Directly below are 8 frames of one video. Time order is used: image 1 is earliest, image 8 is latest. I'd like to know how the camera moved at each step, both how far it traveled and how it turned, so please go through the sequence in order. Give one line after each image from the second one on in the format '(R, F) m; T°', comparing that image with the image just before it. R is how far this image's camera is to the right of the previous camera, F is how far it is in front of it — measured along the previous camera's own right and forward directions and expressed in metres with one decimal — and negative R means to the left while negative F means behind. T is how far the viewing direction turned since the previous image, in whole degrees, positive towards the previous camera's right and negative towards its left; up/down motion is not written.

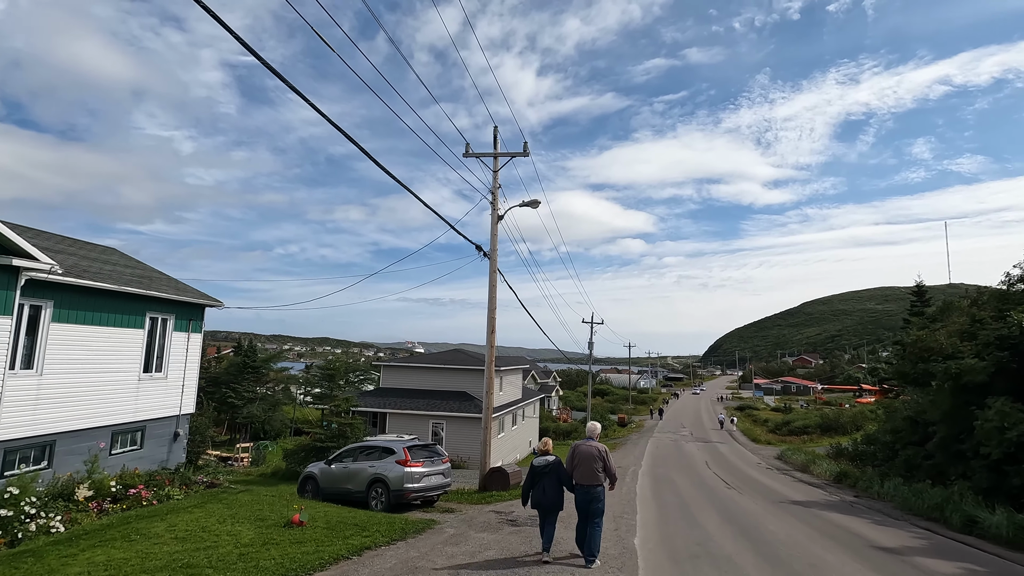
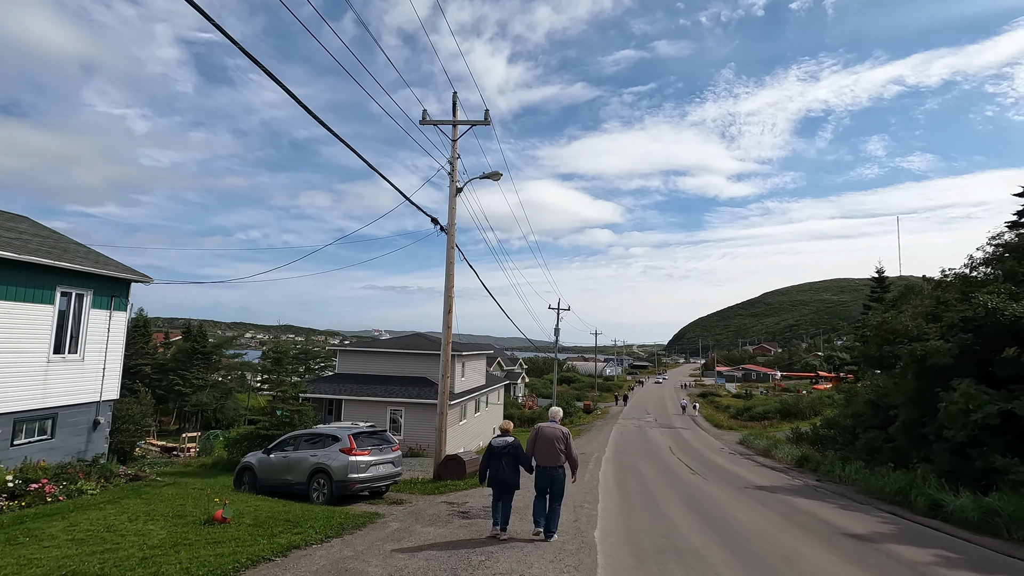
(+0.2, +0.8) m; +3°
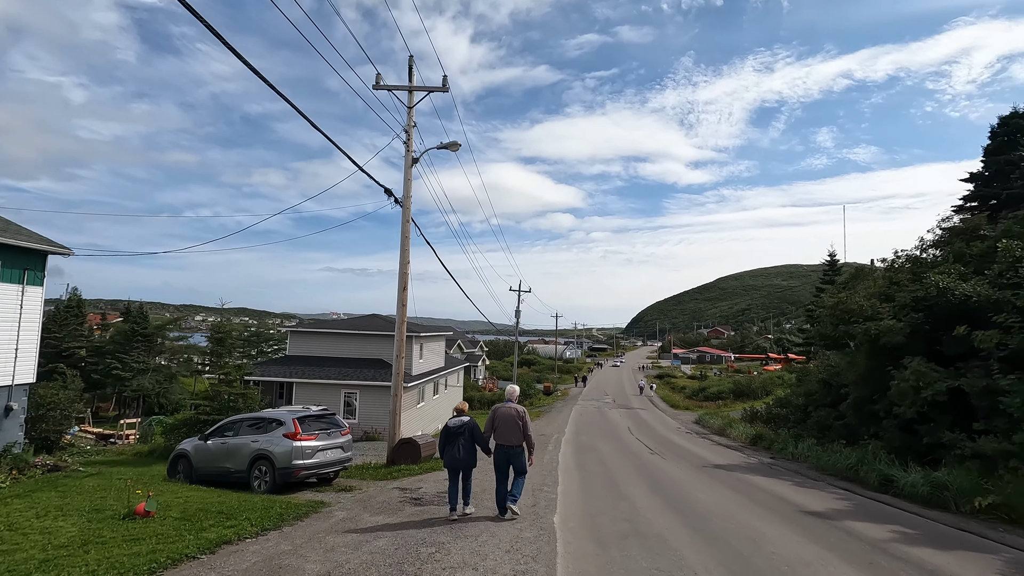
(+0.1, +0.5) m; +4°
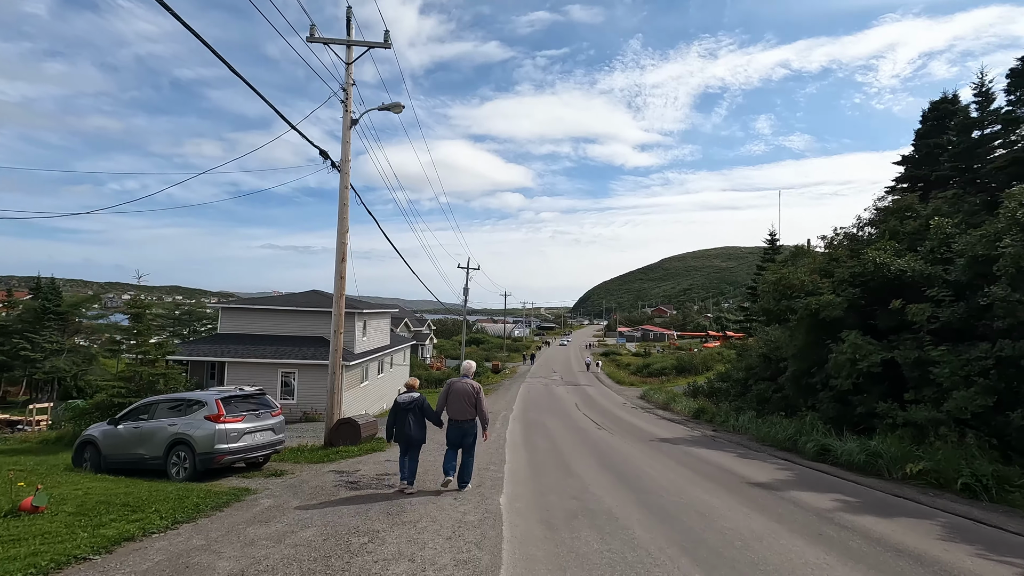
(+0.1, +0.5) m; +5°
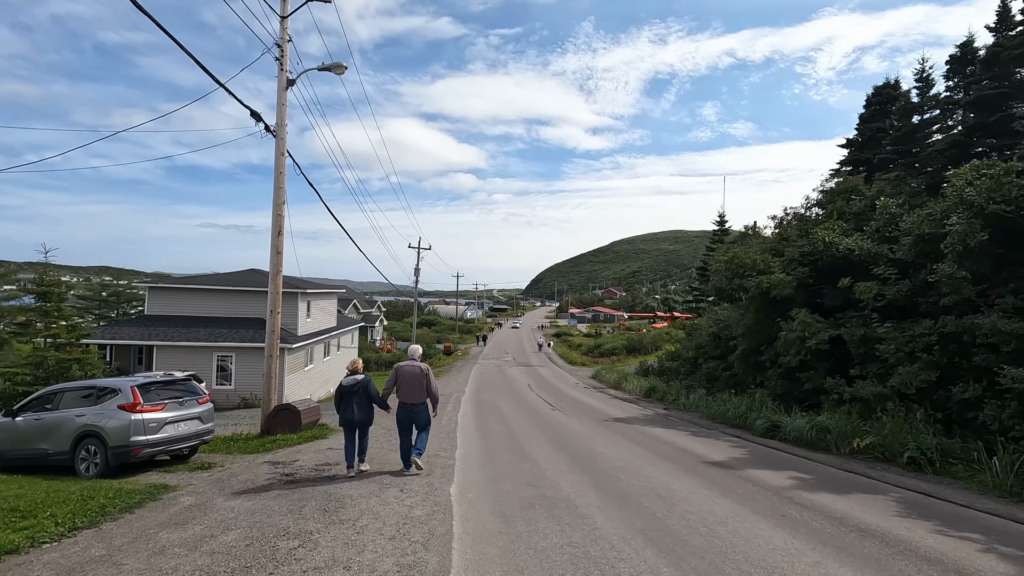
(0.0, +0.5) m; +5°
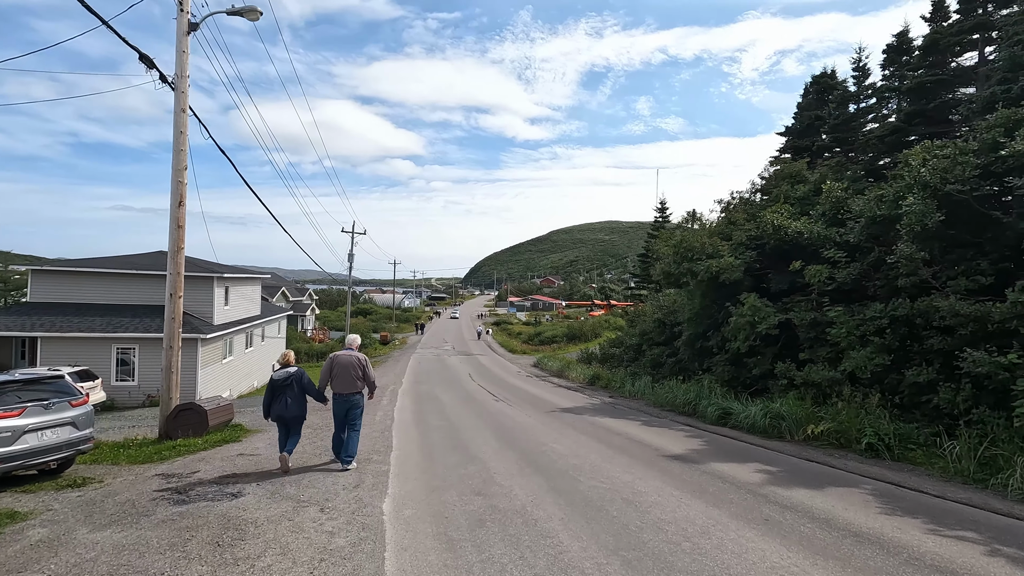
(-0.1, +0.9) m; +7°
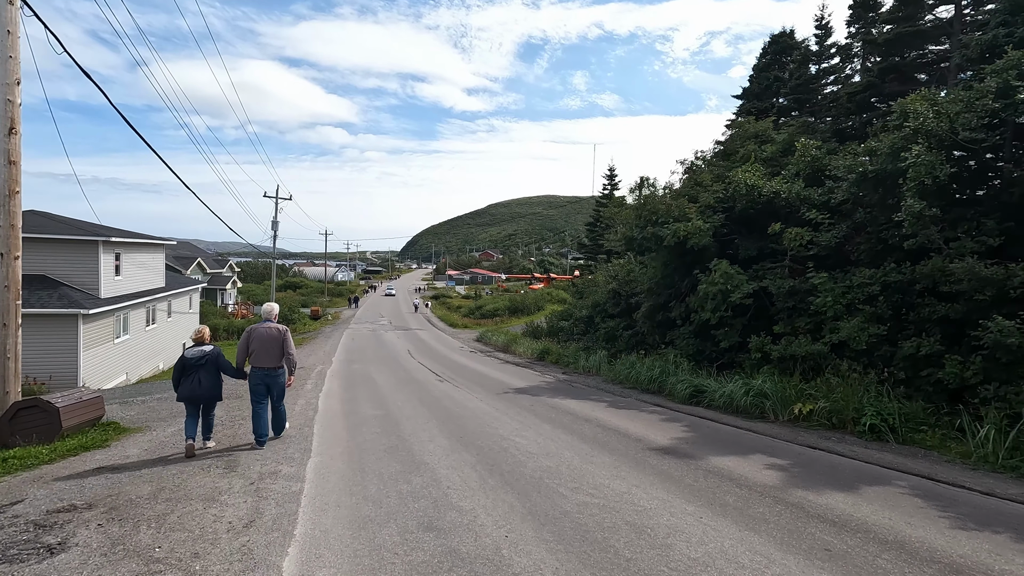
(-0.2, +1.6) m; +7°
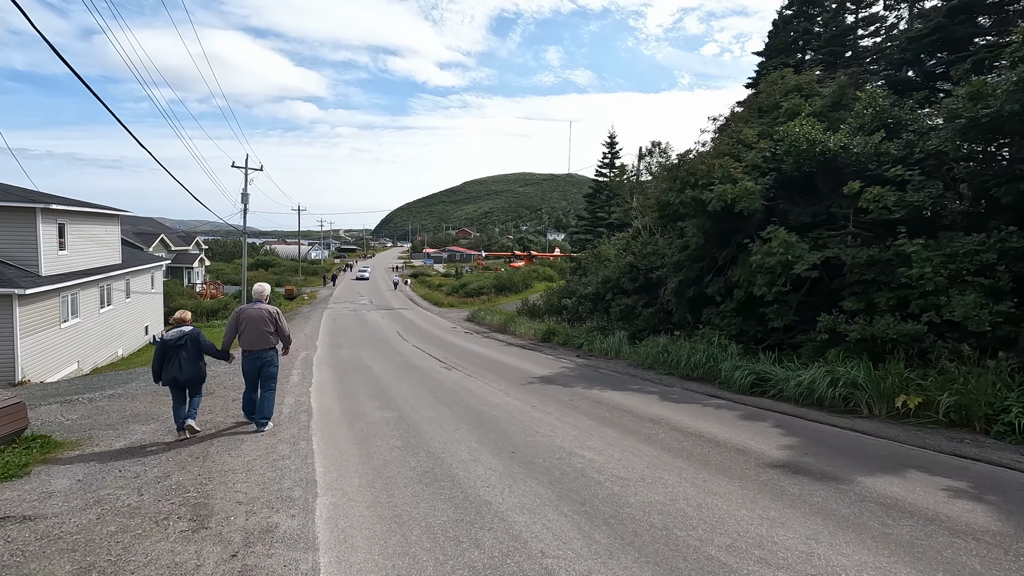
(-0.9, +1.7) m; +3°
